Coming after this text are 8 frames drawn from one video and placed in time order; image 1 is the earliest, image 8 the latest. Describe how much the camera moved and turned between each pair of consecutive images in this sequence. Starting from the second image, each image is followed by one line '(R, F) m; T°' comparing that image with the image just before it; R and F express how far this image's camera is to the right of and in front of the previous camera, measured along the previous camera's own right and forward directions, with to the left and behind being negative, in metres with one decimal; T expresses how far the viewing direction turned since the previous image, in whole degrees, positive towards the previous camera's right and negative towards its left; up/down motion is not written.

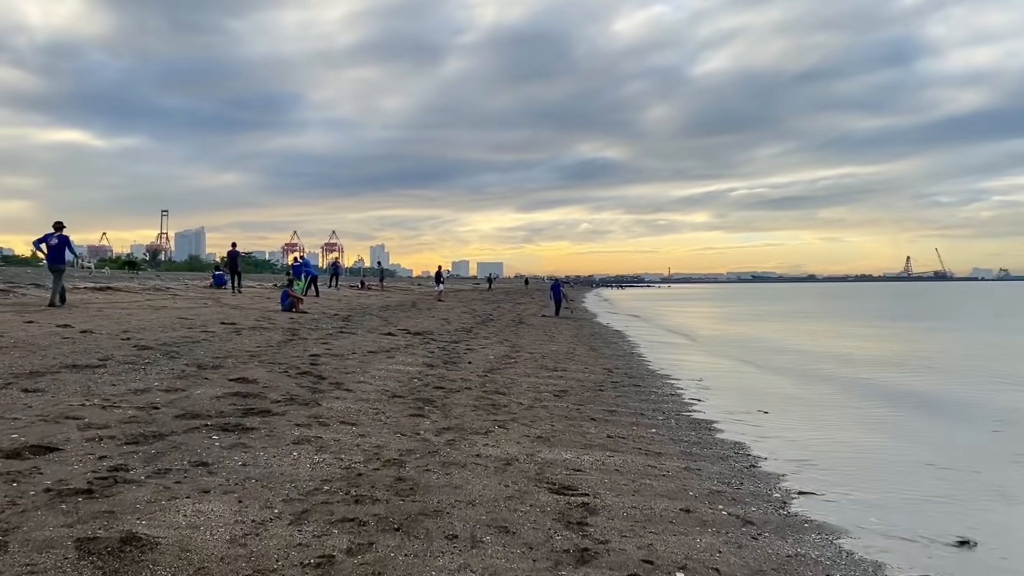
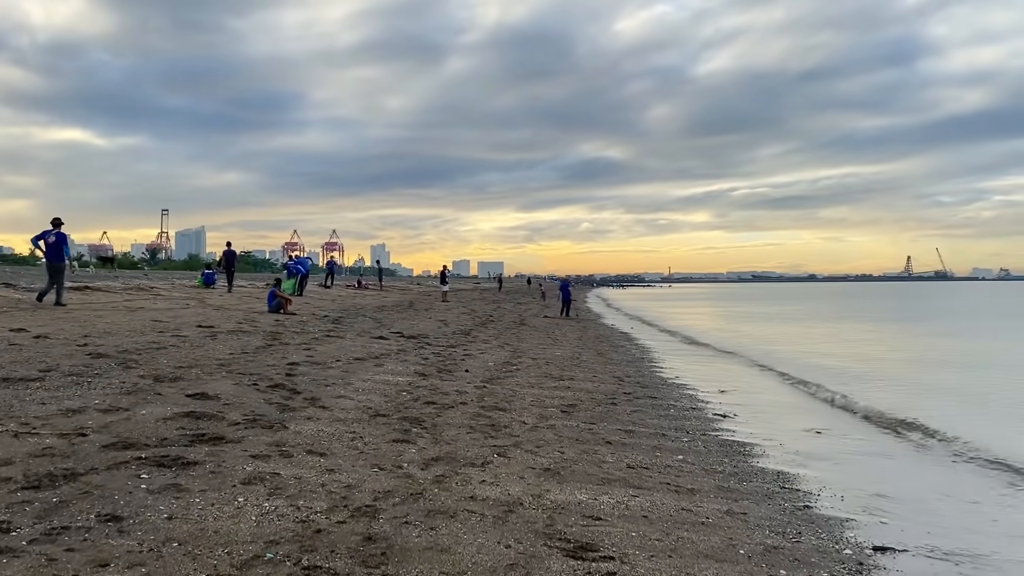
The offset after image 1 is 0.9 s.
(0.0, +1.4) m; 0°
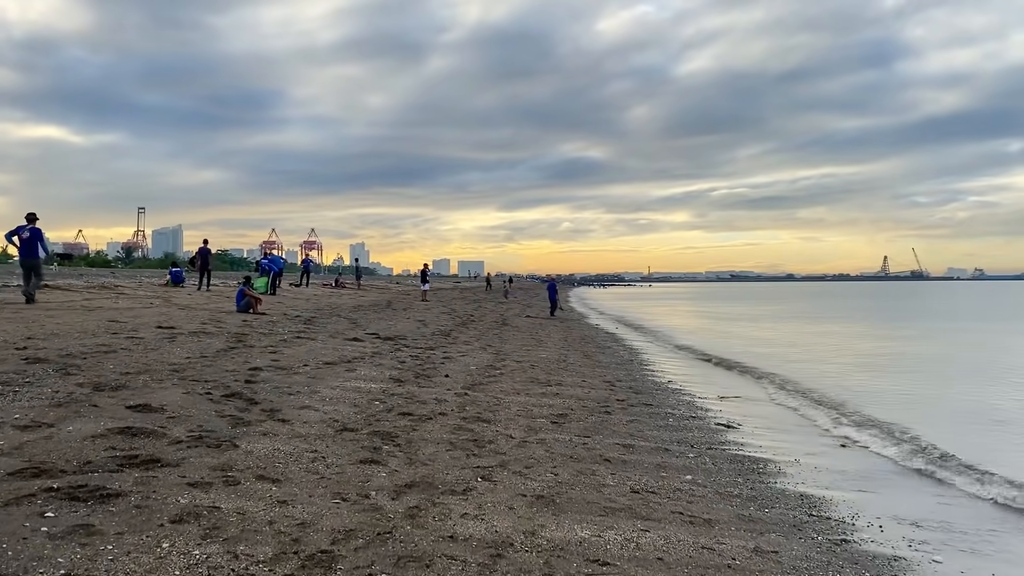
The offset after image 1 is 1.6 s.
(0.0, +1.0) m; +1°
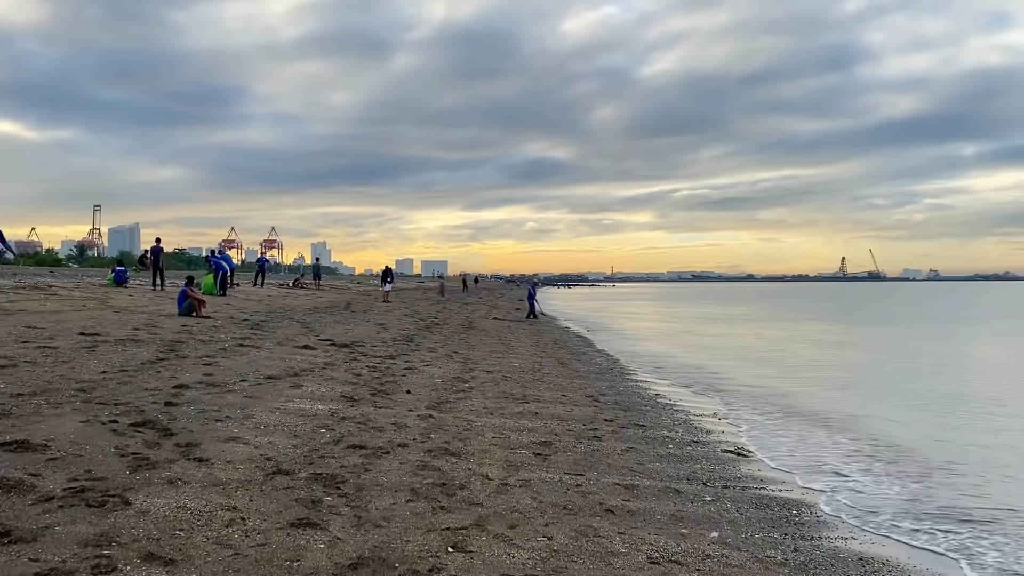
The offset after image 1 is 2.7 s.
(-0.1, +1.6) m; +2°
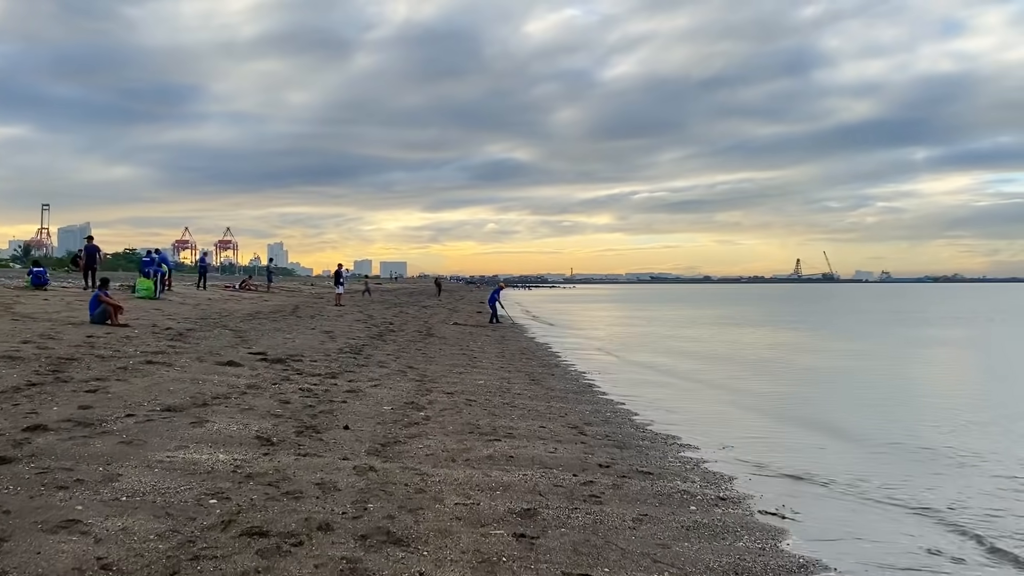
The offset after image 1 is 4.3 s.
(-0.1, +2.3) m; +3°
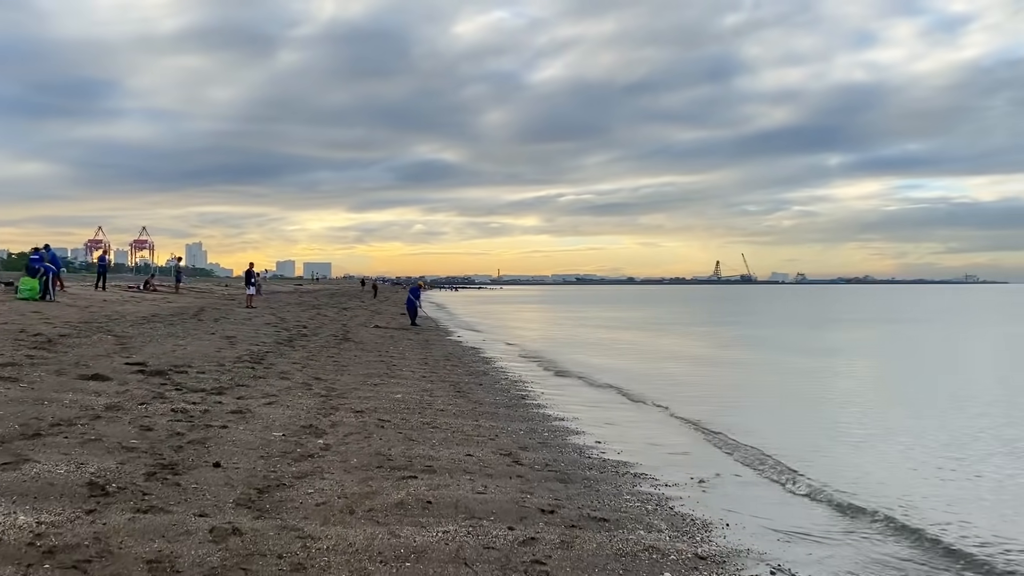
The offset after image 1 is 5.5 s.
(+0.1, +1.7) m; +5°
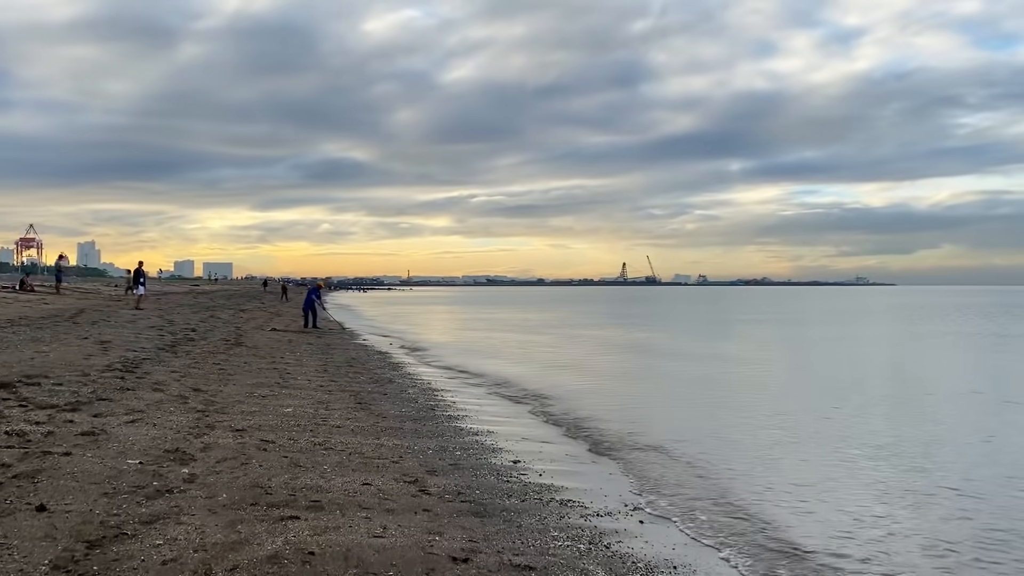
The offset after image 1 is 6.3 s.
(0.0, +1.1) m; +6°
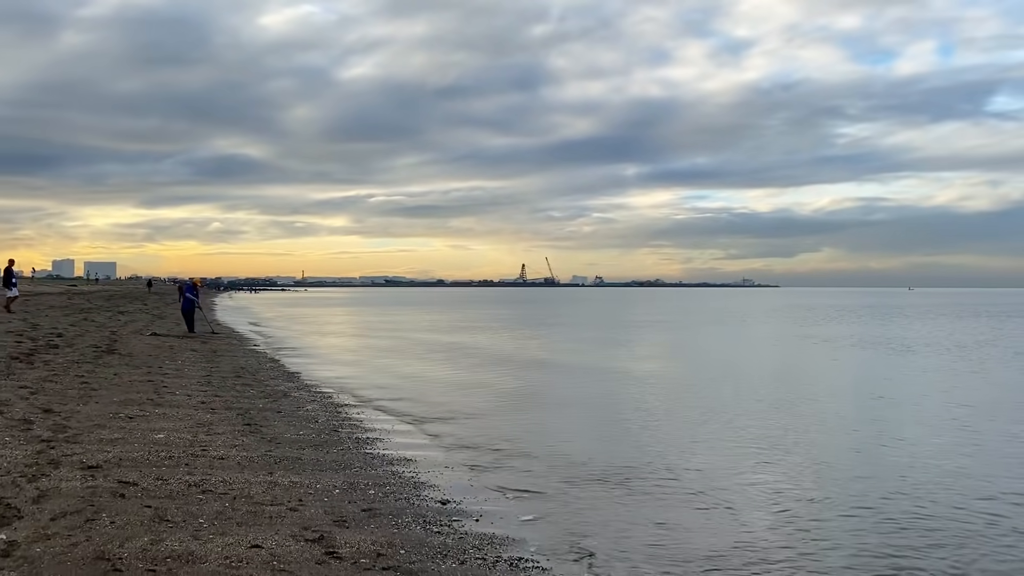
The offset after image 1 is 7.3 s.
(-0.2, +1.4) m; +7°
